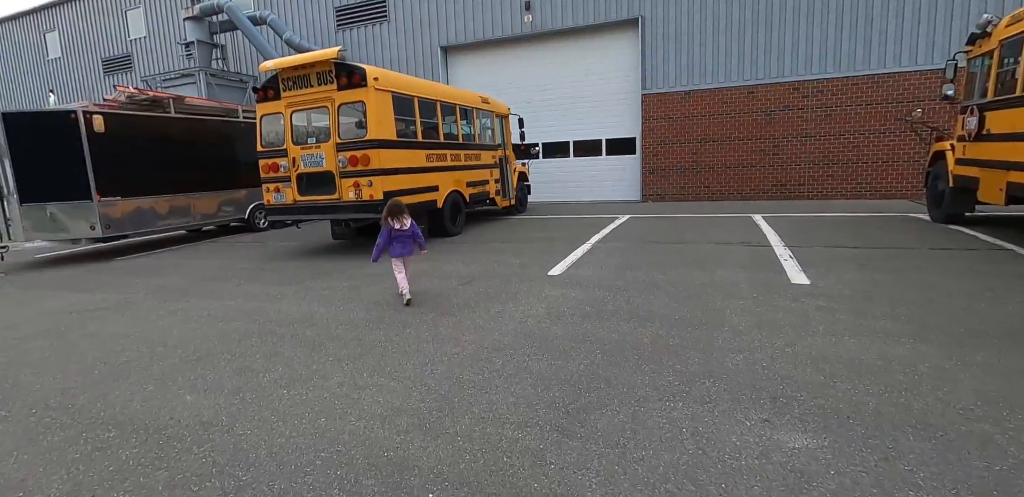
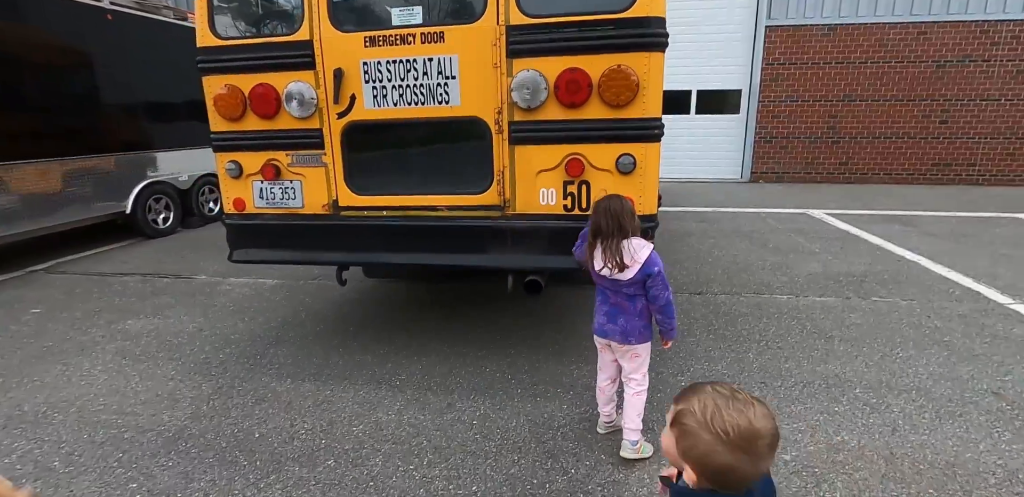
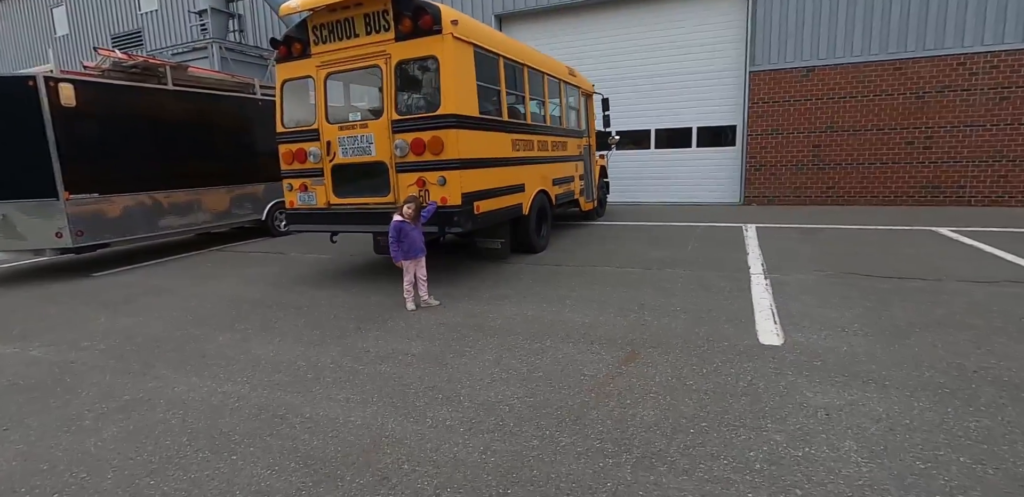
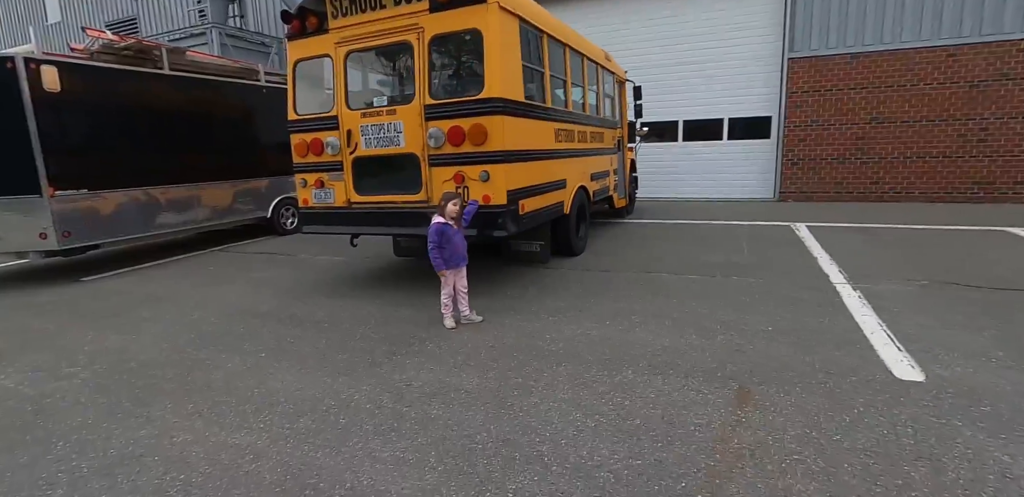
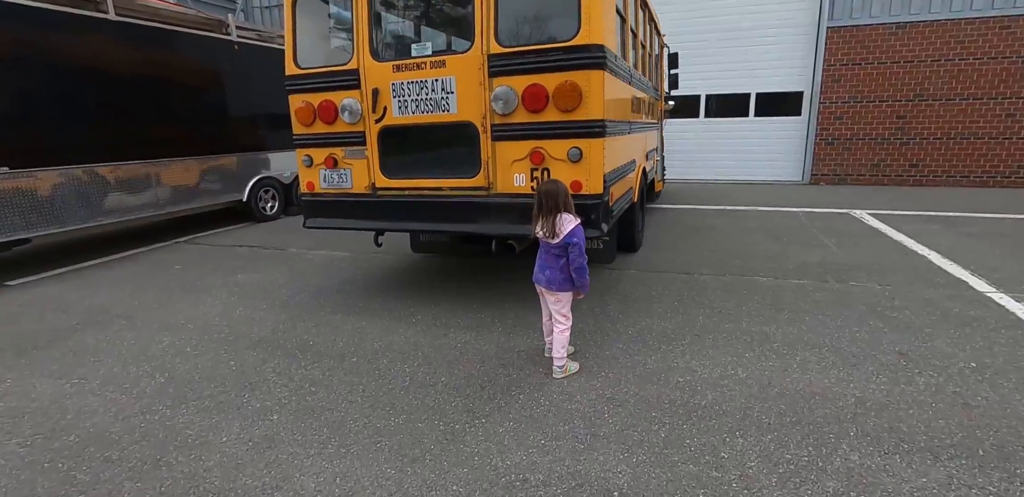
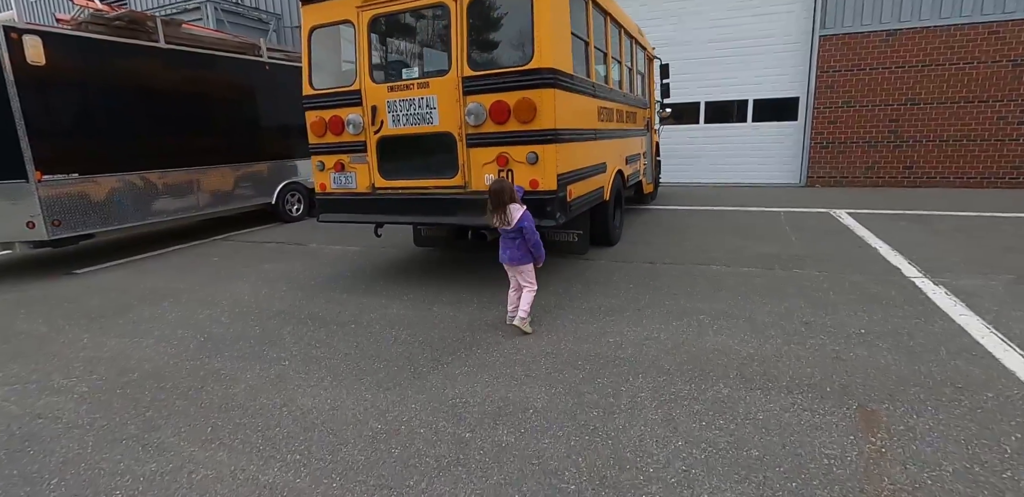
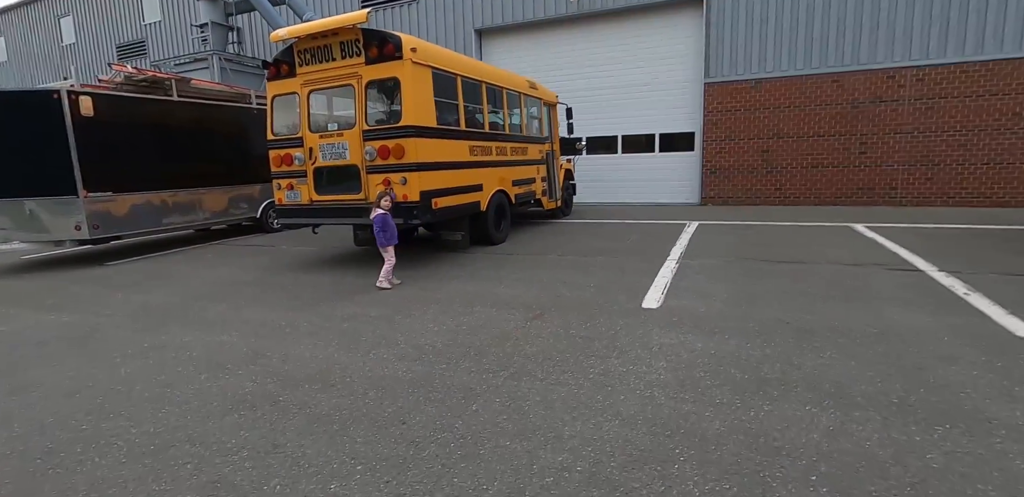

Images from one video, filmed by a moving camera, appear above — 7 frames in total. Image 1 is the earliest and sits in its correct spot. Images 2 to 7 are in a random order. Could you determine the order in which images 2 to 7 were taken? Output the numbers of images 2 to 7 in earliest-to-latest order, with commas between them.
7, 3, 4, 6, 5, 2
